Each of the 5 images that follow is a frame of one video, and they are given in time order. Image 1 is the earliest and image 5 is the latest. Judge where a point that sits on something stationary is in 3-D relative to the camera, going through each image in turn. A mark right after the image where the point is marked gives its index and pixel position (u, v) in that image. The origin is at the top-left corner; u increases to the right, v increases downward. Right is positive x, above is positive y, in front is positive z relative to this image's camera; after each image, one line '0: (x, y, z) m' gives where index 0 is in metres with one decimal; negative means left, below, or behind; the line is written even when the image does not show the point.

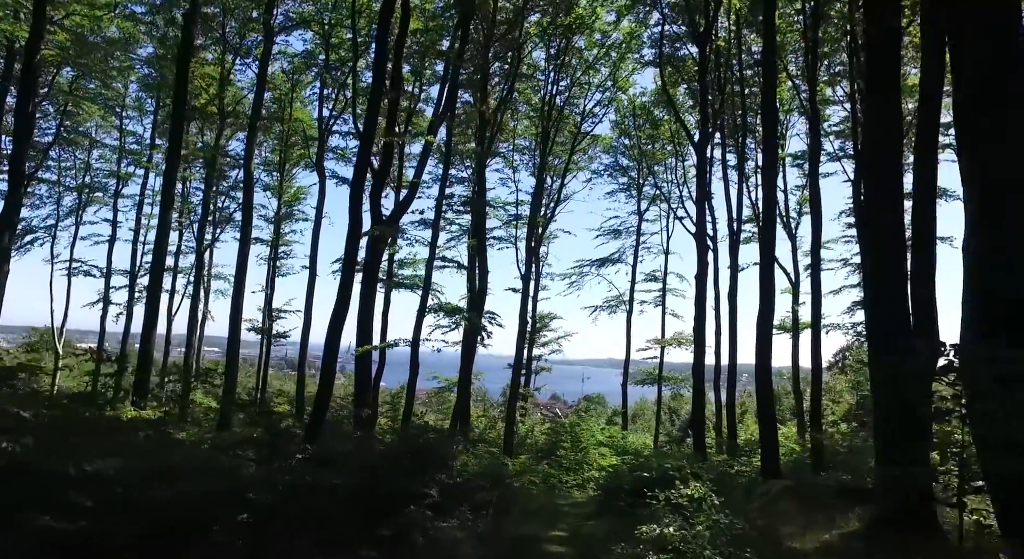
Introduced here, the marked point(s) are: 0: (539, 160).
0: (+0.8, +3.4, +20.0) m
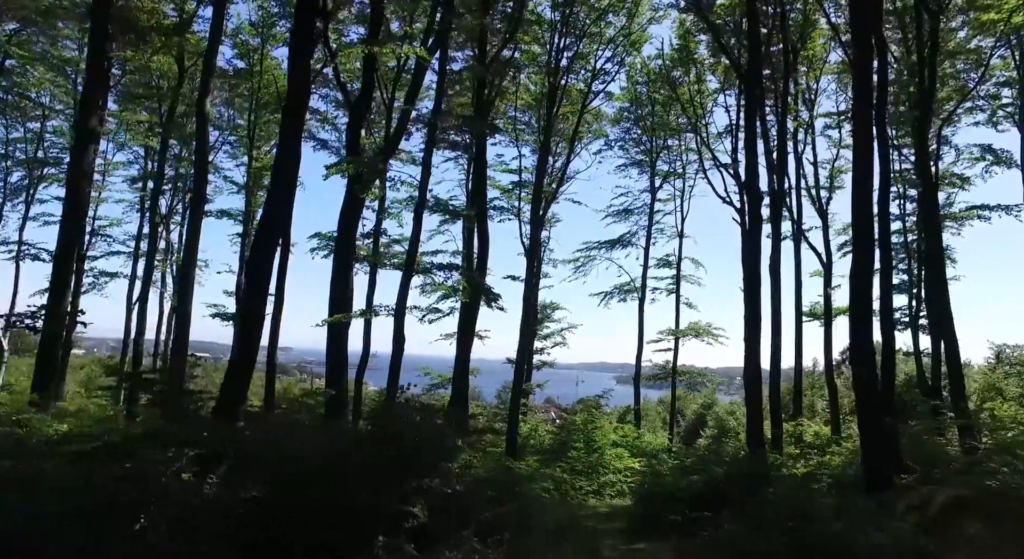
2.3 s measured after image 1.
0: (+0.8, +3.9, +17.7) m
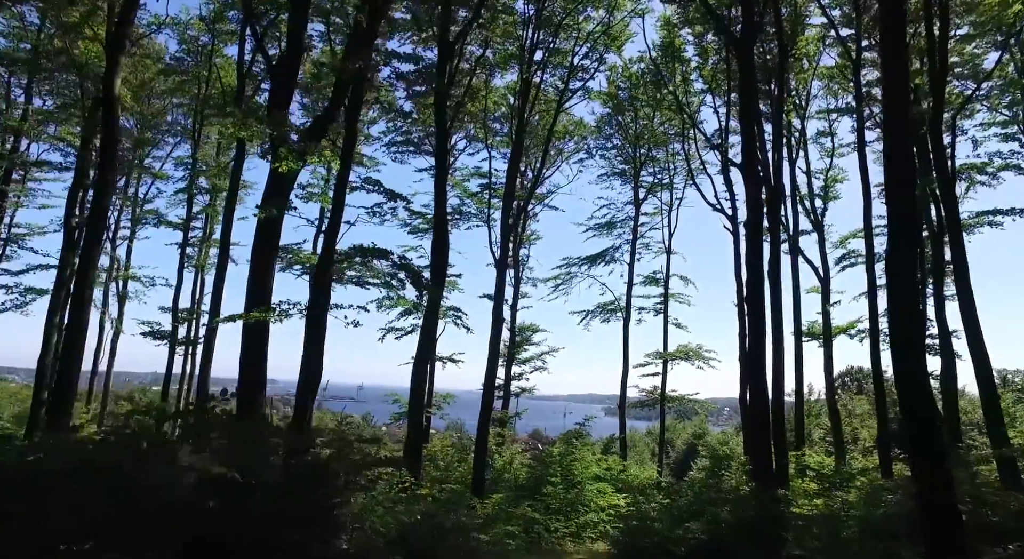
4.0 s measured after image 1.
0: (+0.1, +3.6, +16.2) m
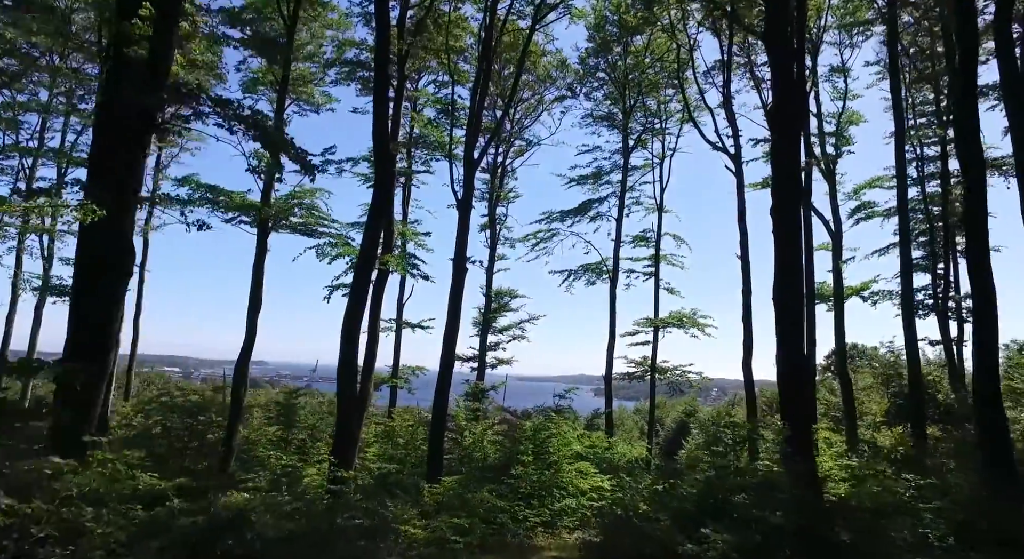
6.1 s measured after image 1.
0: (-0.5, +4.6, +13.9) m
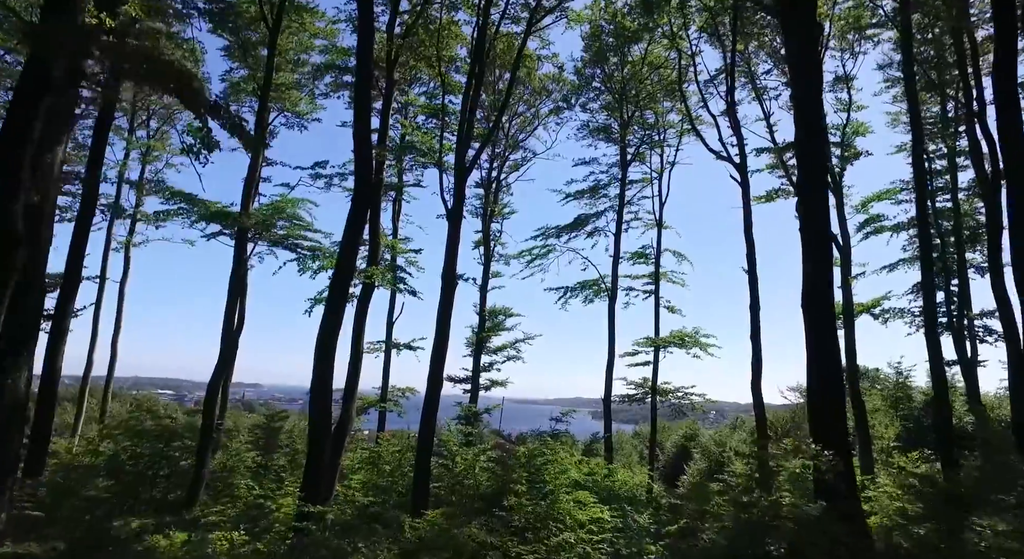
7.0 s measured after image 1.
0: (-0.6, +4.3, +13.2) m
